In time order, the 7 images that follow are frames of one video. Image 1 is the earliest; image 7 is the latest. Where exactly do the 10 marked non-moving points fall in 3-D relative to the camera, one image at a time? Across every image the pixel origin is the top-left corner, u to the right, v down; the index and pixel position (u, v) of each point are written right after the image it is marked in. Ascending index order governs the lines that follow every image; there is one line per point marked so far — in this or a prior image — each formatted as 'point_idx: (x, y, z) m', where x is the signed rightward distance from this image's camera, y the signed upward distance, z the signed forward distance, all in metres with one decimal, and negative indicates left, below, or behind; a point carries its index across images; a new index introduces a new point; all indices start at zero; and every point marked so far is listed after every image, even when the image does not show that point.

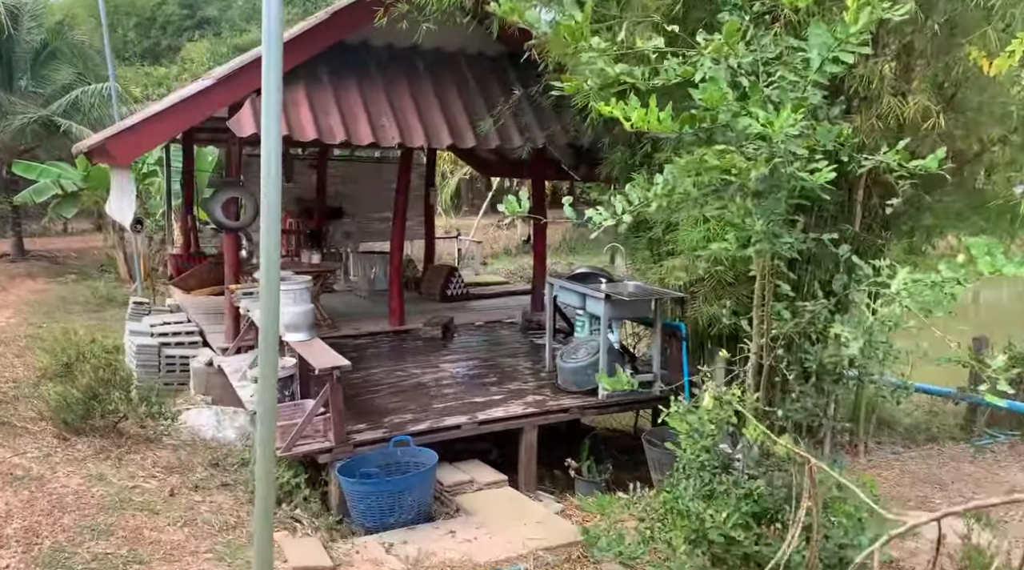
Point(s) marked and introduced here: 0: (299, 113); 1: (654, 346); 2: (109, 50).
0: (-1.4, +1.2, +5.8) m
1: (+0.9, -0.4, +5.2) m
2: (-5.9, +3.4, +12.4) m
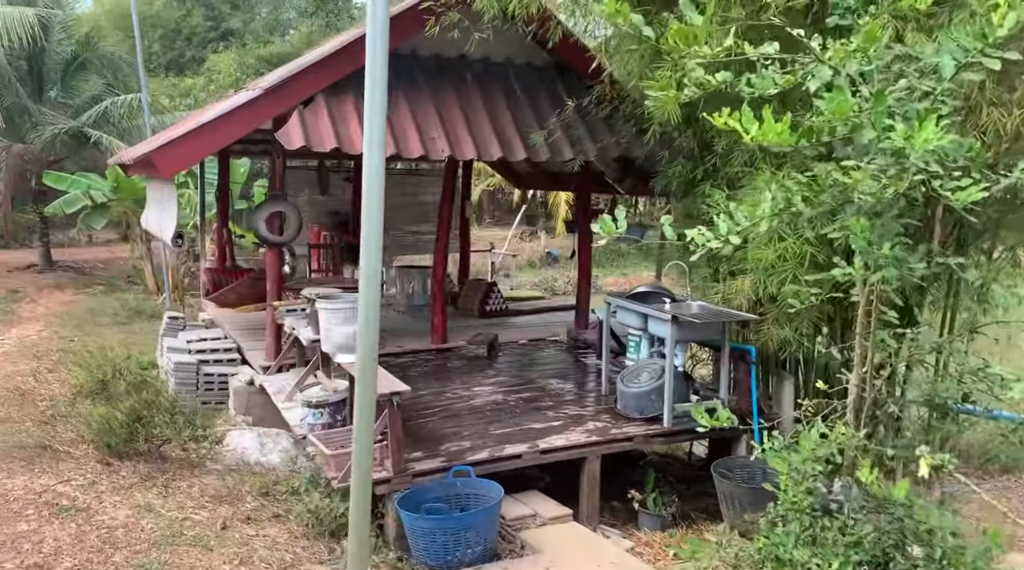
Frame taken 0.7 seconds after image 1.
0: (-1.1, +1.1, +5.6) m
1: (+1.2, -0.5, +5.0) m
2: (-5.4, +3.2, +12.3) m
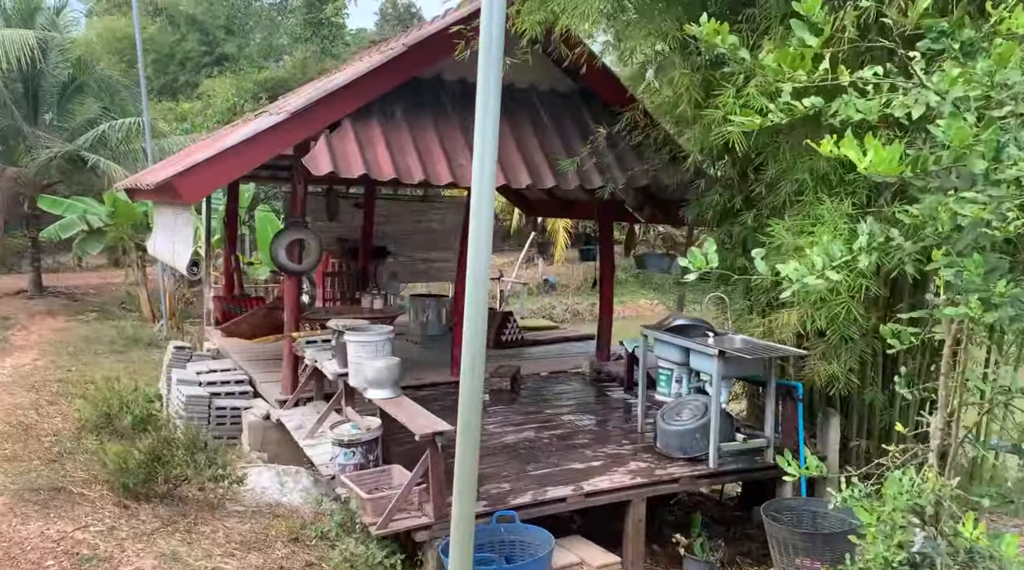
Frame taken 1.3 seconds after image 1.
0: (-0.9, +0.9, +5.4) m
1: (+1.5, -0.7, +4.8) m
2: (-5.3, +2.8, +12.1) m
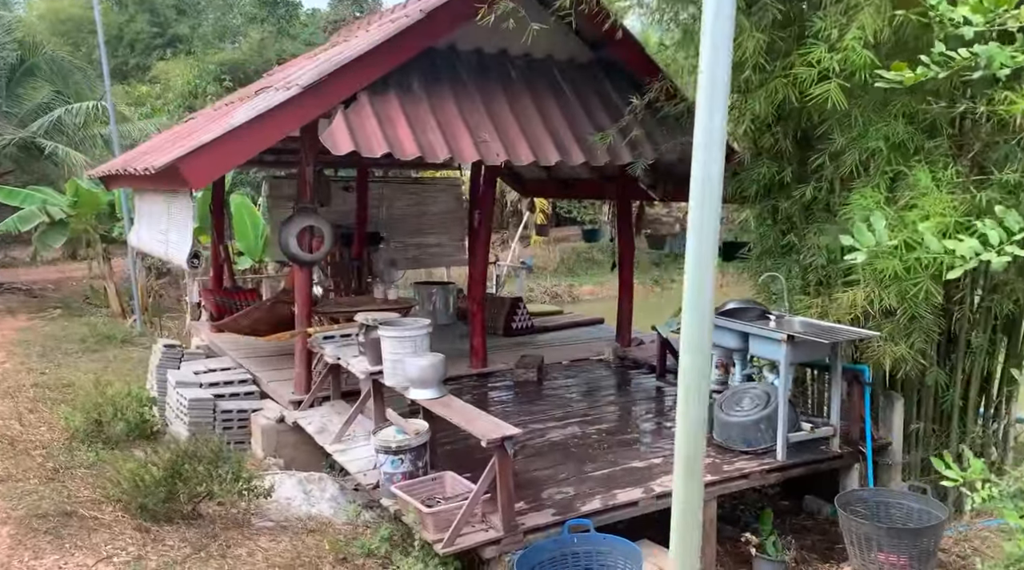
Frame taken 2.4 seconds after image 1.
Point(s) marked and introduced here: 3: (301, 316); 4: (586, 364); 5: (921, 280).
0: (-0.7, +0.9, +5.0) m
1: (+1.7, -0.6, +4.5) m
2: (-5.5, +2.9, +11.3) m
3: (-1.3, -0.2, +5.3) m
4: (+0.5, -0.6, +6.3) m
5: (+2.0, 0.0, +4.2) m
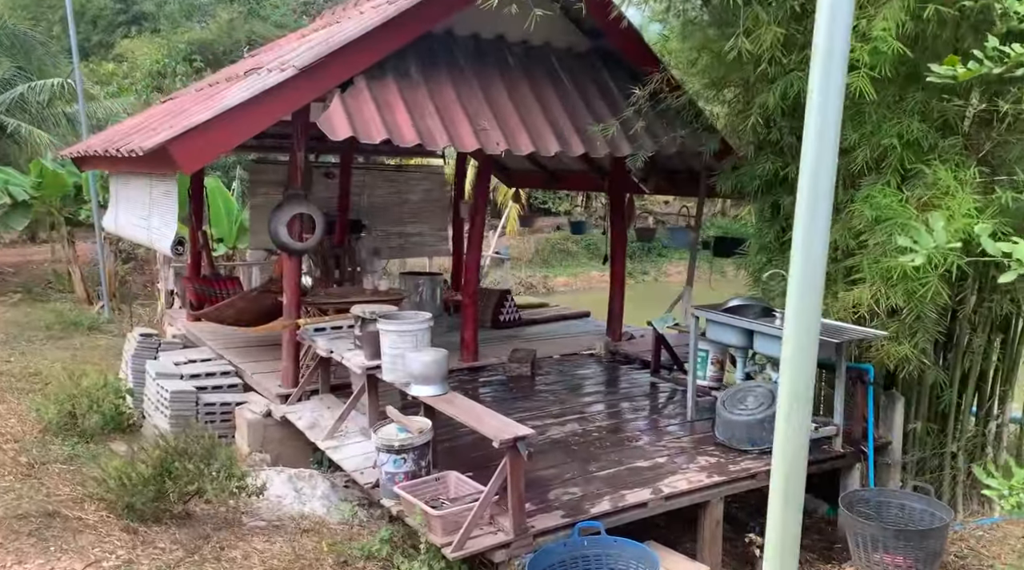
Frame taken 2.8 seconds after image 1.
0: (-0.7, +1.0, +4.8) m
1: (+1.7, -0.6, +4.4) m
2: (-5.7, +3.1, +10.9) m
3: (-1.3, -0.1, +5.1) m
4: (+0.5, -0.5, +6.2) m
5: (+2.0, 0.0, +4.1) m
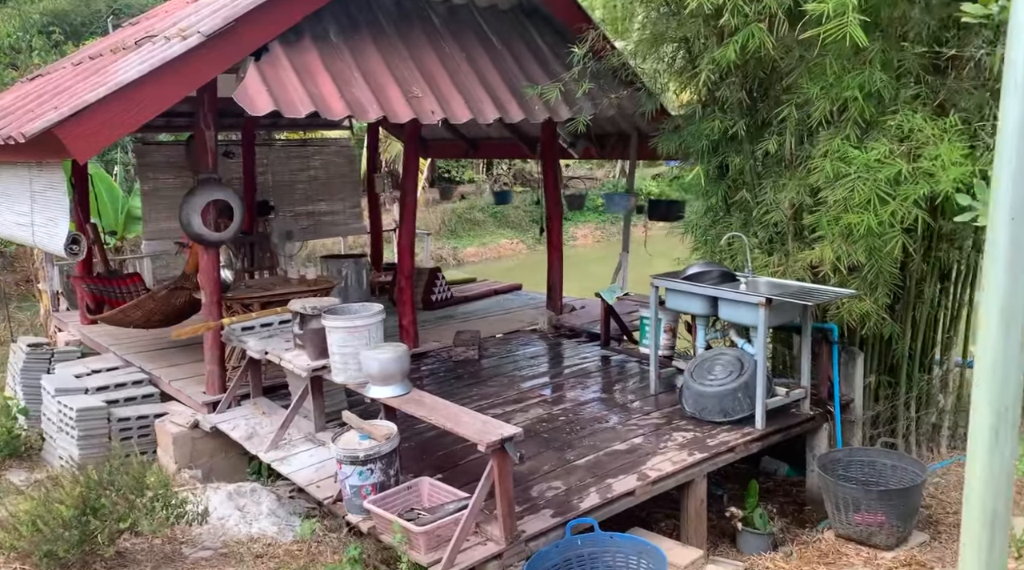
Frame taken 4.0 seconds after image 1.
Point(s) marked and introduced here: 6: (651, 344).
0: (-1.0, +1.0, +4.3) m
1: (+1.5, -0.4, +4.3) m
2: (-6.9, +3.1, +9.7) m
3: (-1.6, -0.1, +4.6) m
4: (+0.1, -0.4, +5.9) m
5: (+1.8, +0.2, +4.0) m
6: (+0.8, -0.3, +4.7) m
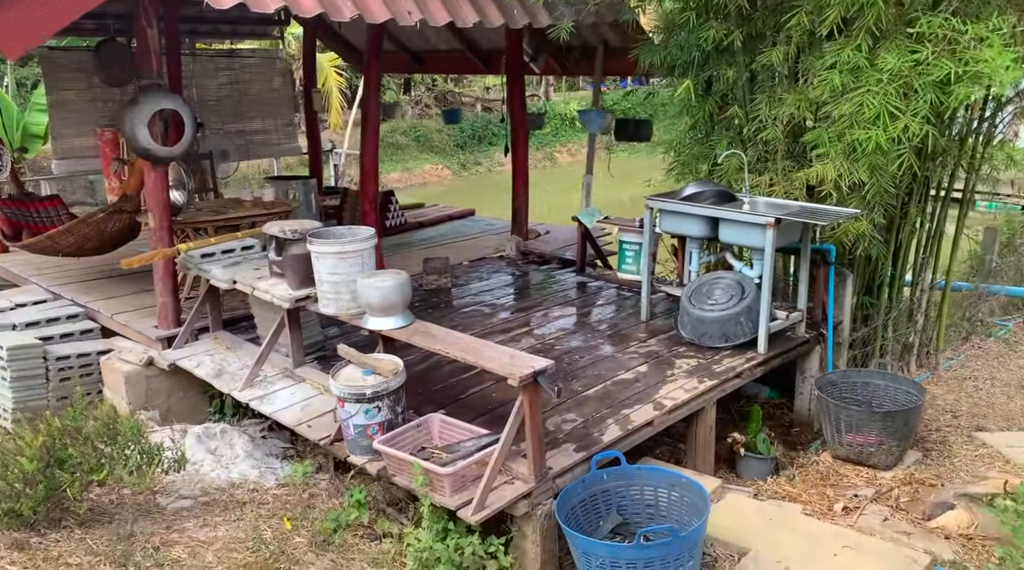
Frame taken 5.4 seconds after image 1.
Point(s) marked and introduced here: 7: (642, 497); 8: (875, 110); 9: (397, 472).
0: (-1.0, +1.4, +3.8) m
1: (+1.5, 0.0, +4.2) m
2: (-7.5, +3.8, +8.3) m
3: (-1.7, +0.3, +4.1) m
4: (-0.2, +0.2, +5.6) m
5: (+1.8, +0.6, +3.9) m
6: (+0.7, +0.1, +4.5) m
7: (+0.5, -0.8, +3.1) m
8: (+1.6, +0.8, +3.7) m
9: (-0.4, -0.7, +3.0) m
